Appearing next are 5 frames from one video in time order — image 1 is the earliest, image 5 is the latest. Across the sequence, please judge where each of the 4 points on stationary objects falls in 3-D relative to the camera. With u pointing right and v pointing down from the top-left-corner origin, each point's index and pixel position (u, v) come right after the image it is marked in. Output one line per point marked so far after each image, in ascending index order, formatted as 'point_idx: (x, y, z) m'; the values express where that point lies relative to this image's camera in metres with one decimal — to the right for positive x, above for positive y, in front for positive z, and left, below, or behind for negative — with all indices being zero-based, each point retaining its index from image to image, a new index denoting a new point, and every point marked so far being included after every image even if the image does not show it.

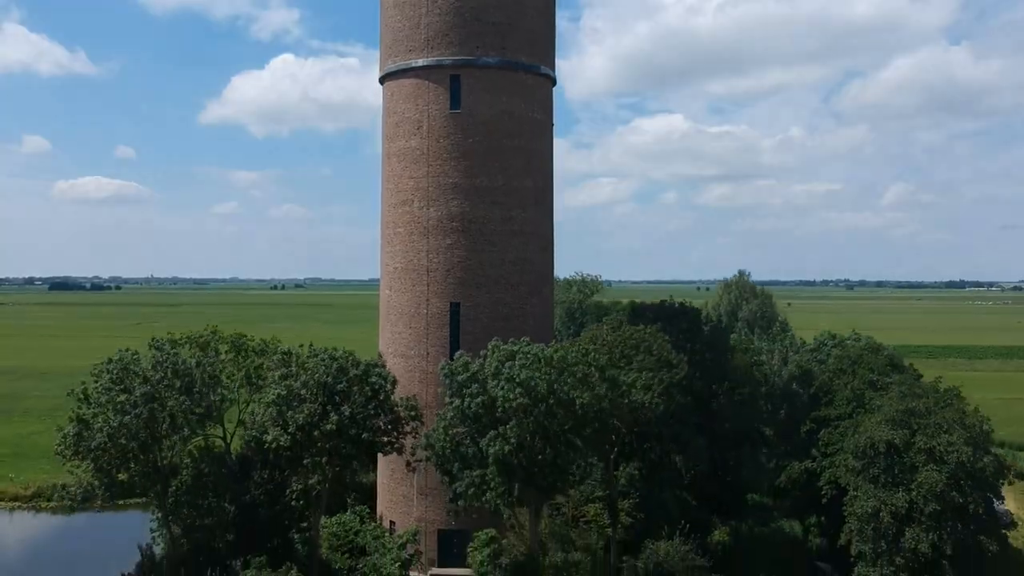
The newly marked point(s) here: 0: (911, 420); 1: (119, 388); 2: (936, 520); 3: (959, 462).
0: (+9.4, -3.1, +19.2) m
1: (-8.7, -2.2, +17.6) m
2: (+9.5, -5.2, +18.0) m
3: (+9.9, -3.9, +18.0) m
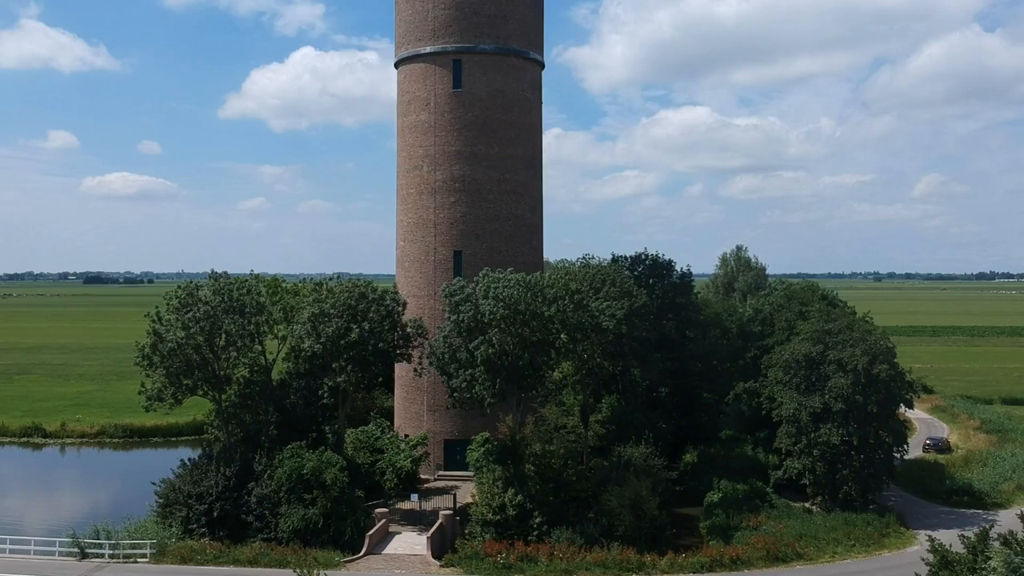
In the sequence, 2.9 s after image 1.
0: (+9.1, -1.5, +23.2) m
1: (-9.0, -0.6, +22.1) m
2: (+9.1, -3.6, +22.0) m
3: (+9.6, -2.3, +21.9) m
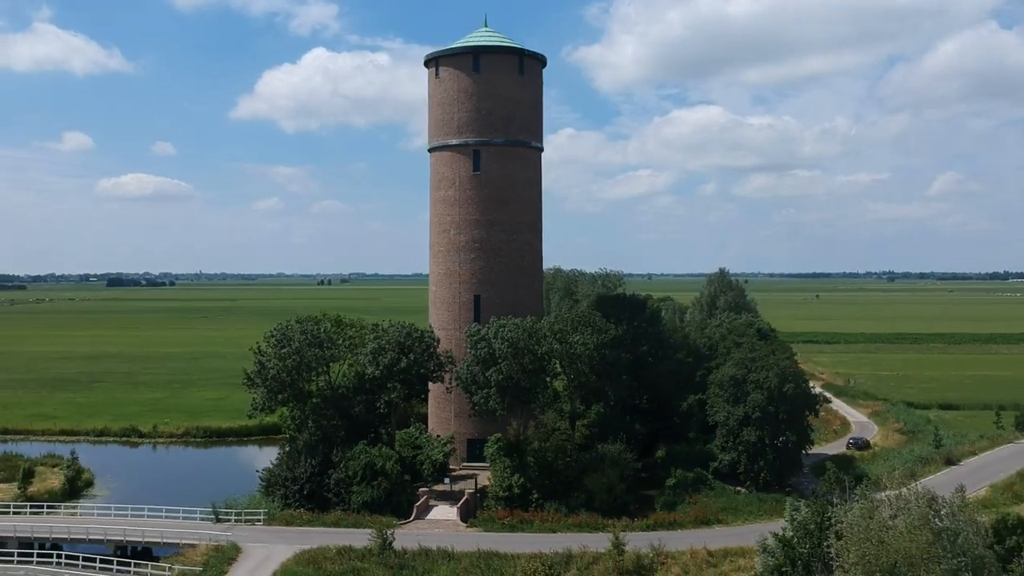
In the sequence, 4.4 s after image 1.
0: (+9.4, -3.0, +31.1) m
1: (-8.8, -2.2, +30.3) m
2: (+9.3, -5.1, +29.9) m
3: (+9.8, -3.8, +29.8) m
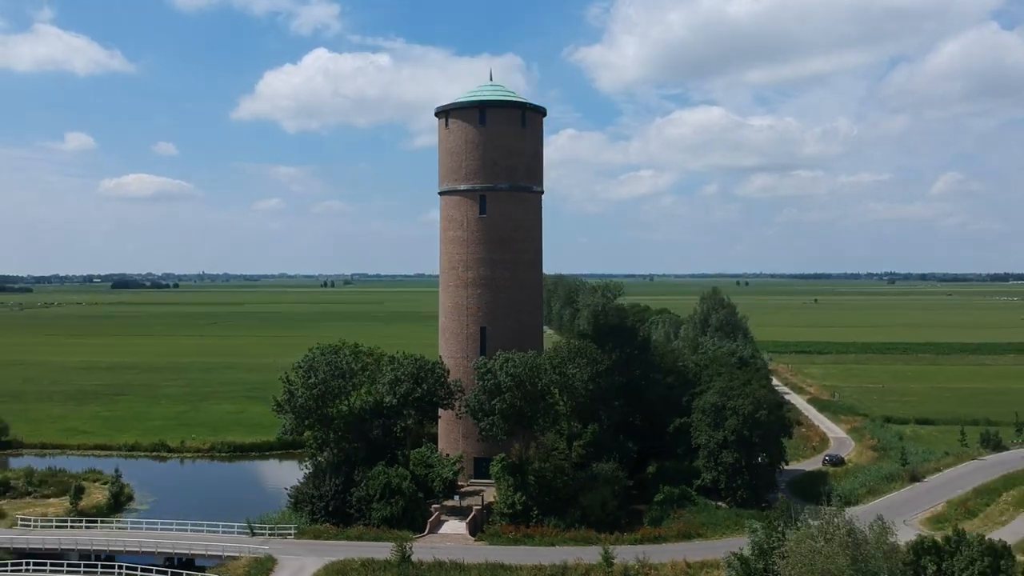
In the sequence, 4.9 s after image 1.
0: (+9.5, -4.5, +34.5) m
1: (-8.7, -3.7, +33.7) m
2: (+9.4, -6.6, +33.3) m
3: (+9.9, -5.3, +33.2) m
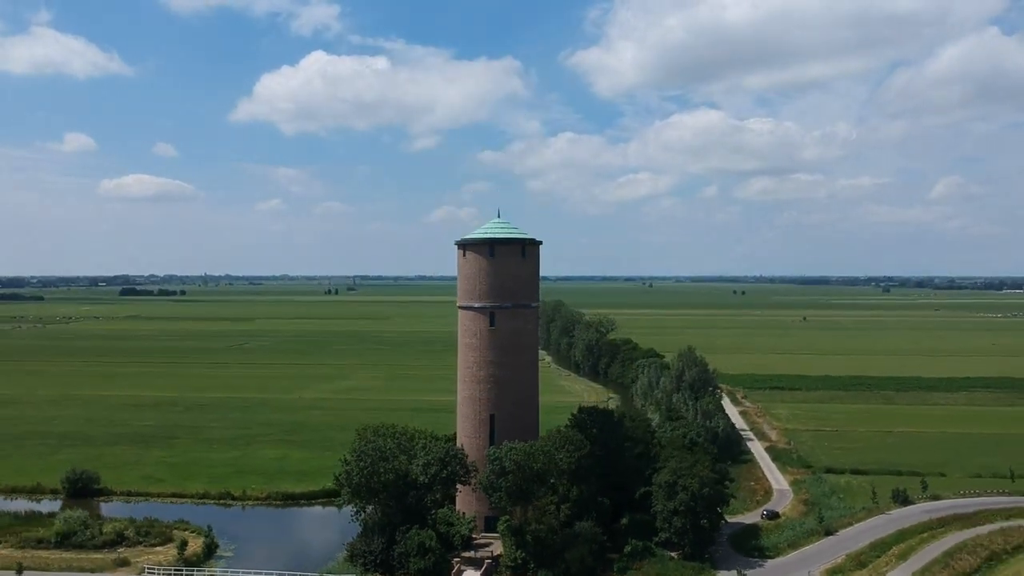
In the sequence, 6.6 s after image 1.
0: (+9.6, -10.4, +45.3) m
1: (-8.6, -9.6, +44.5) m
2: (+9.6, -12.5, +44.1) m
3: (+10.1, -11.2, +44.0) m
